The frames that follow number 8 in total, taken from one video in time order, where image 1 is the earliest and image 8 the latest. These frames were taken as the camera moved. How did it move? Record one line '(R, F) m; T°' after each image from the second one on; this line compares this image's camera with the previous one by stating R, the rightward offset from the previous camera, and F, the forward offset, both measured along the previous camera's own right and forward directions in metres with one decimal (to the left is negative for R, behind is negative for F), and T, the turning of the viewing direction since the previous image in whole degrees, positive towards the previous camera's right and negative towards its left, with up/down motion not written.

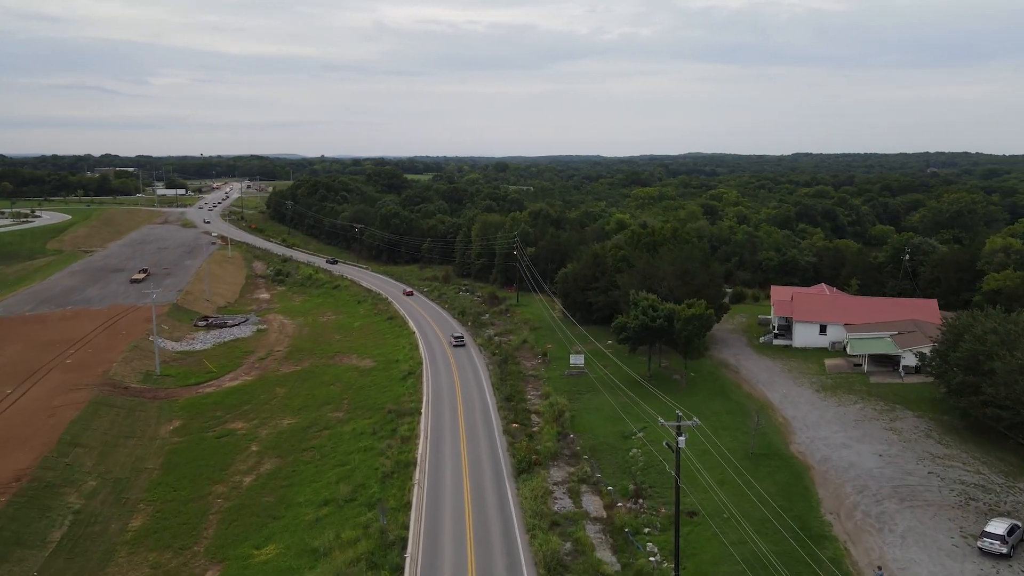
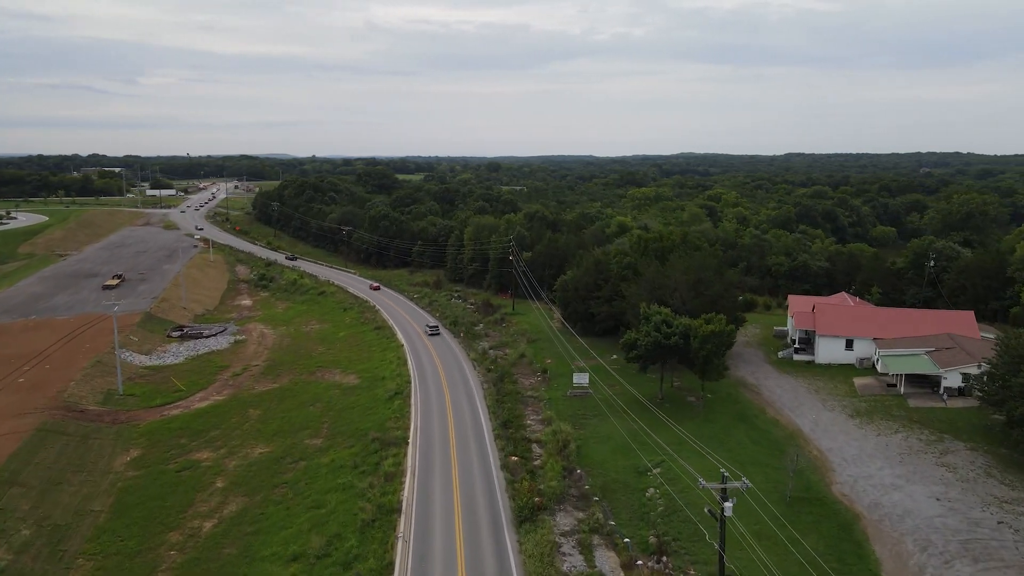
(-0.3, +4.1) m; +1°
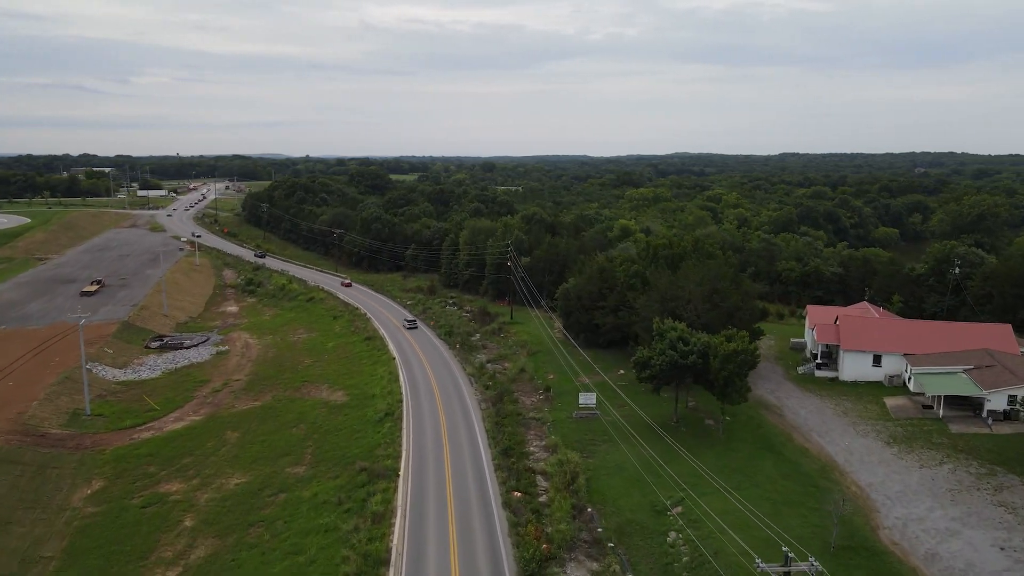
(-0.3, +3.3) m; 0°
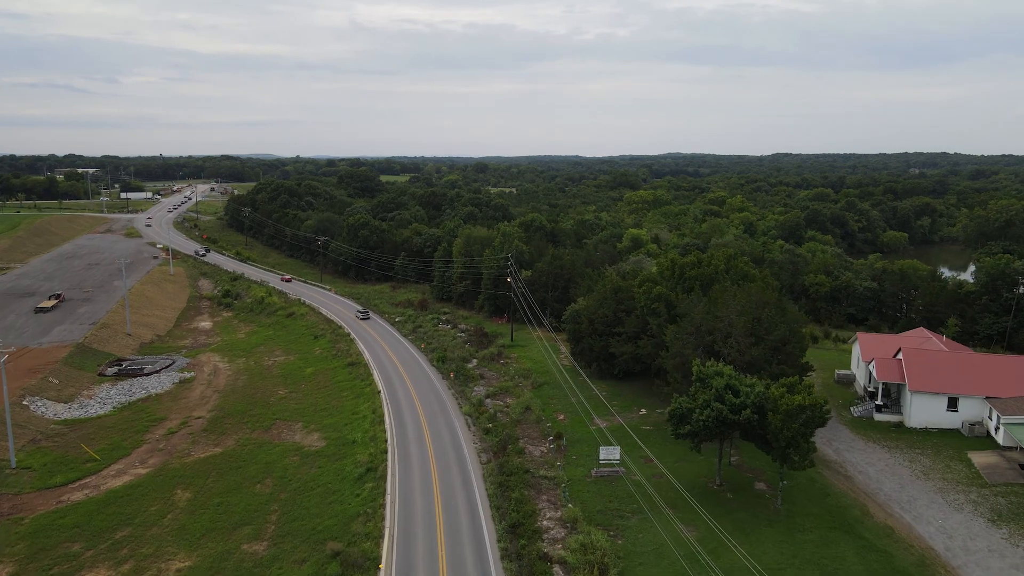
(-0.6, +6.4) m; +1°
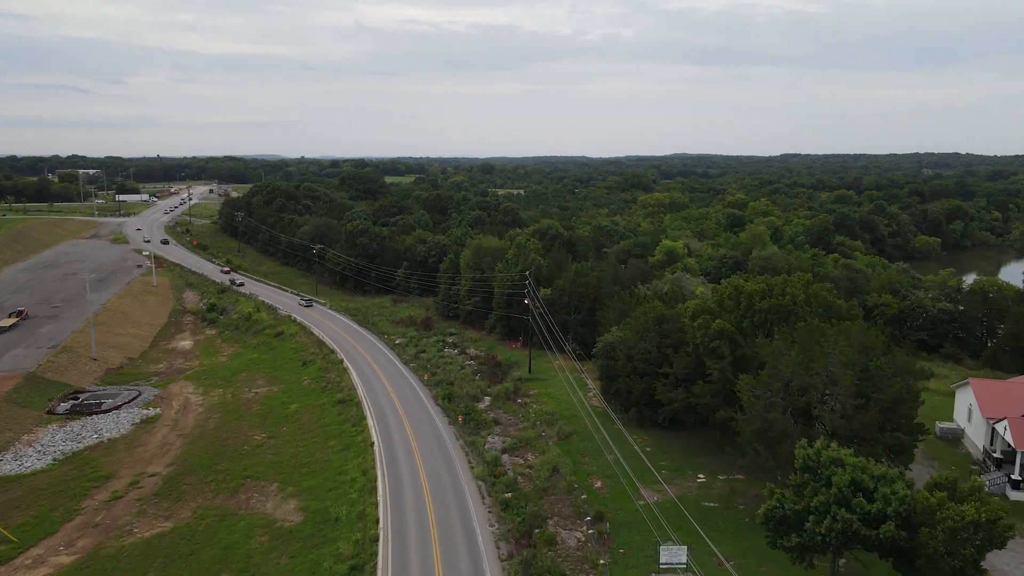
(-0.8, +7.8) m; 0°
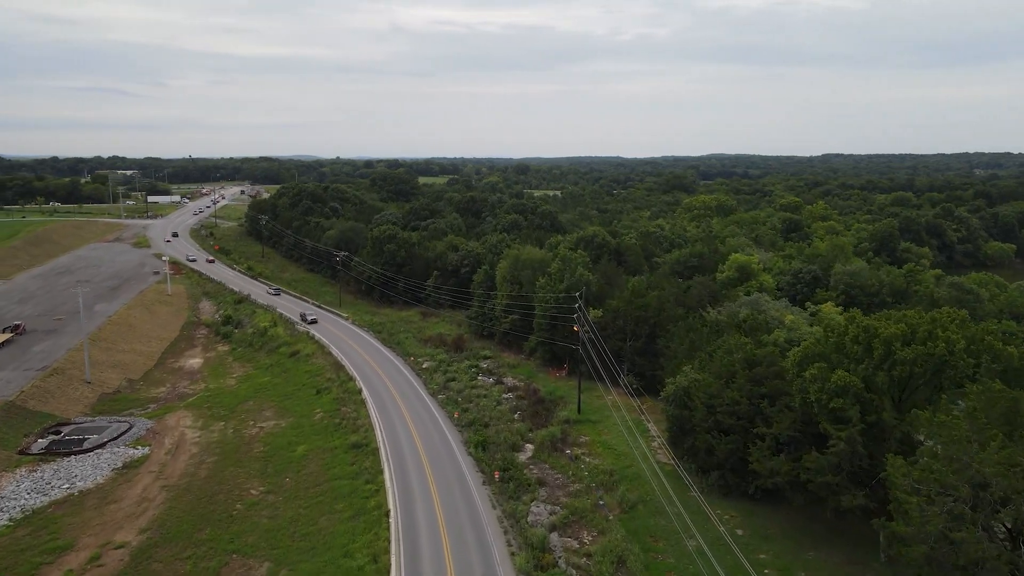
(-0.7, +7.3) m; -3°
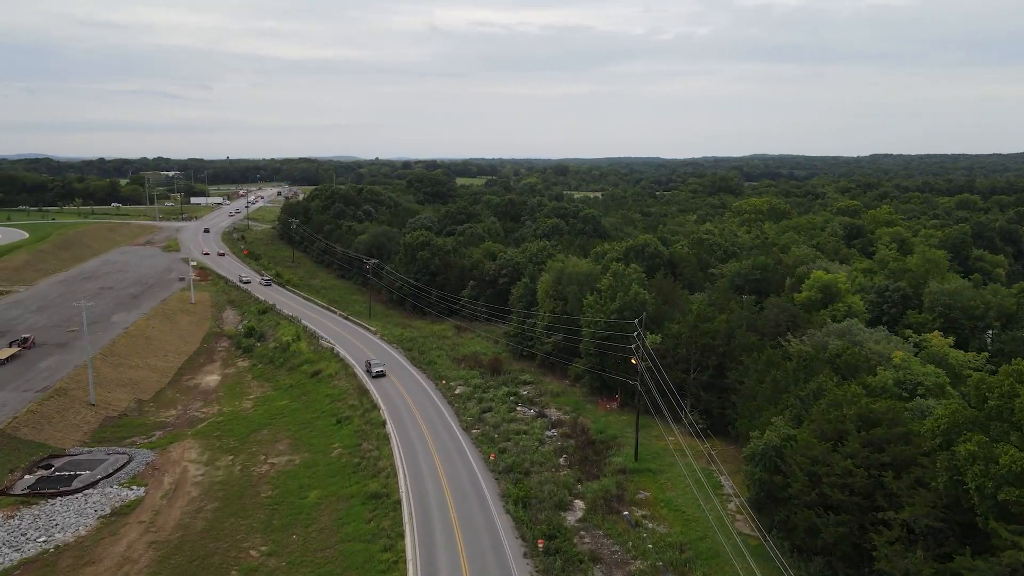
(-0.4, +5.7) m; -3°
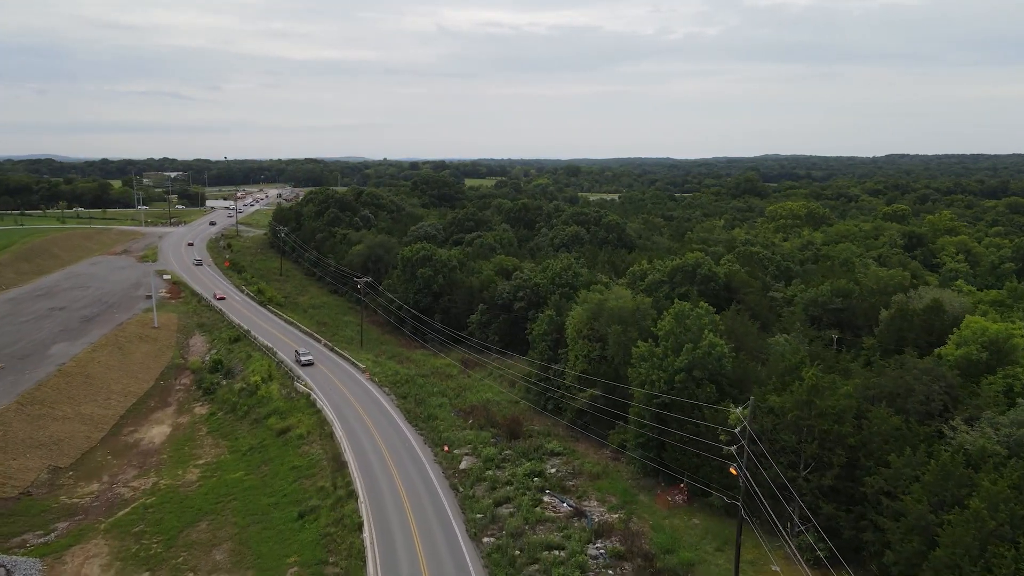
(-0.7, +11.6) m; -1°
